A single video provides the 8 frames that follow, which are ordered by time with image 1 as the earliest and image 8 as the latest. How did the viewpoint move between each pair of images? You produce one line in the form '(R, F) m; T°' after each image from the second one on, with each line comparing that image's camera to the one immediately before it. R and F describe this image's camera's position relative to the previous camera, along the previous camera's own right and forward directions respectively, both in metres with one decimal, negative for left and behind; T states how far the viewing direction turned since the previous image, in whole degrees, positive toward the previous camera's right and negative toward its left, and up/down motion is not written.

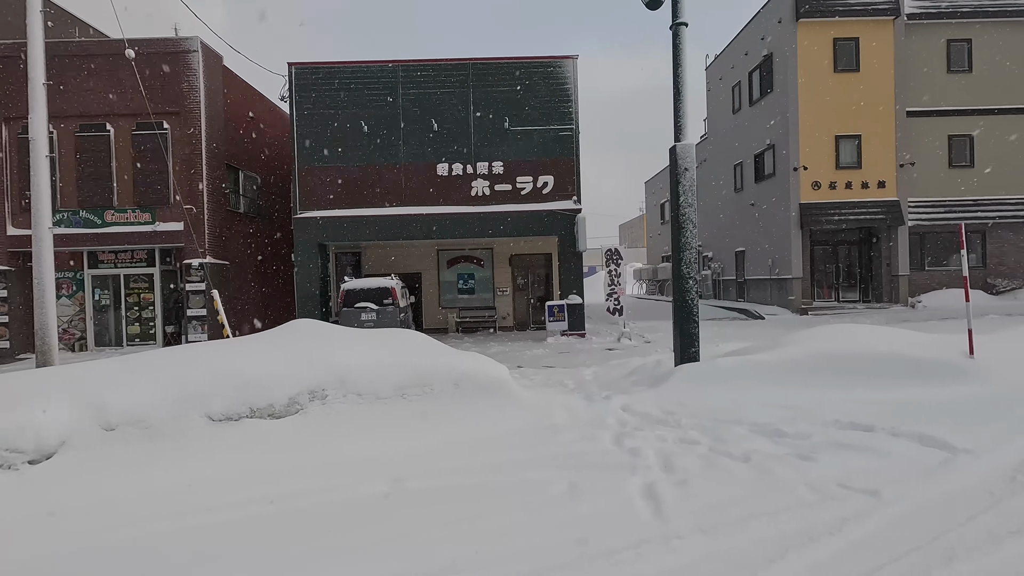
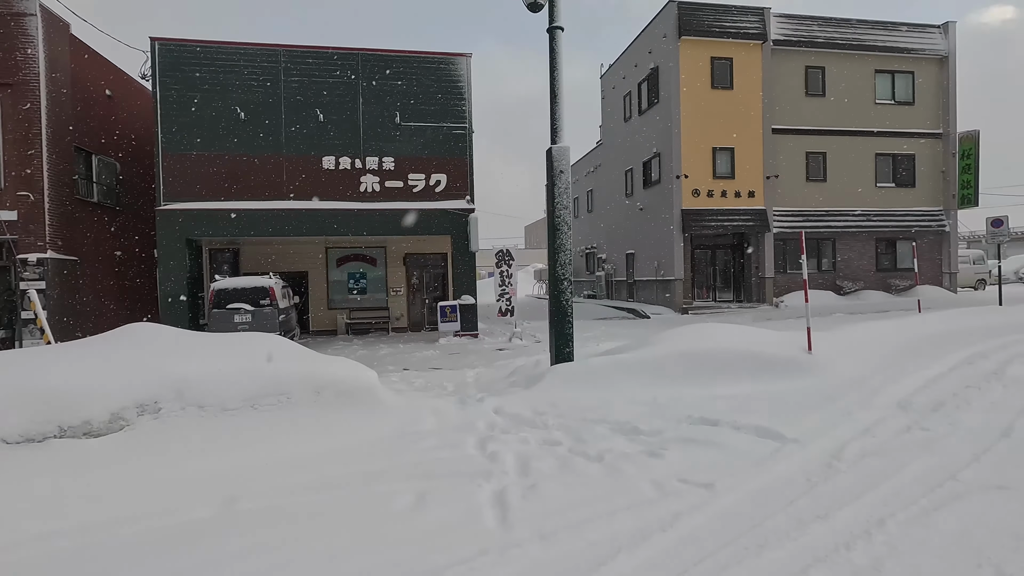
(+0.4, +0.1) m; +10°
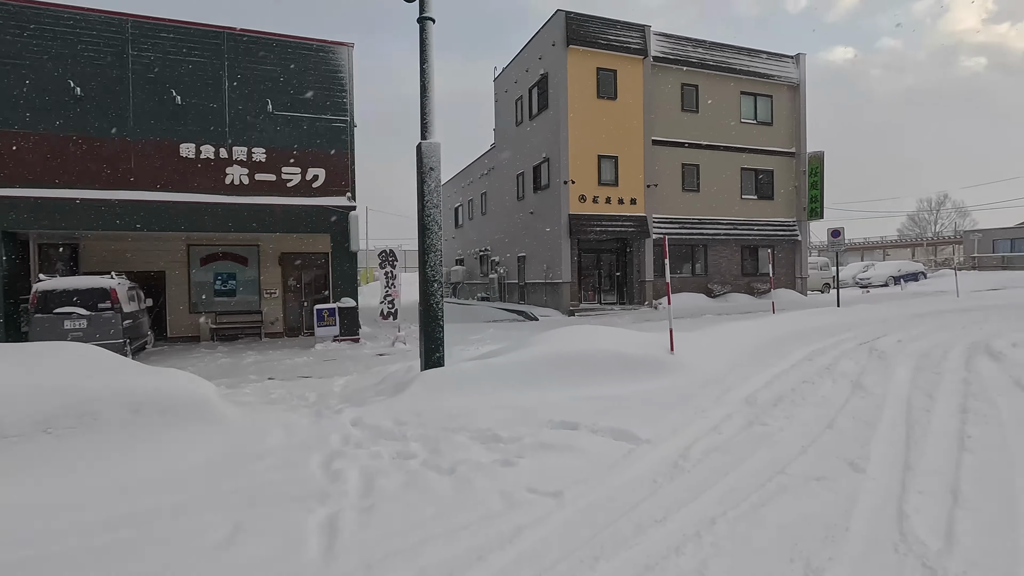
(+0.4, +0.2) m; +11°
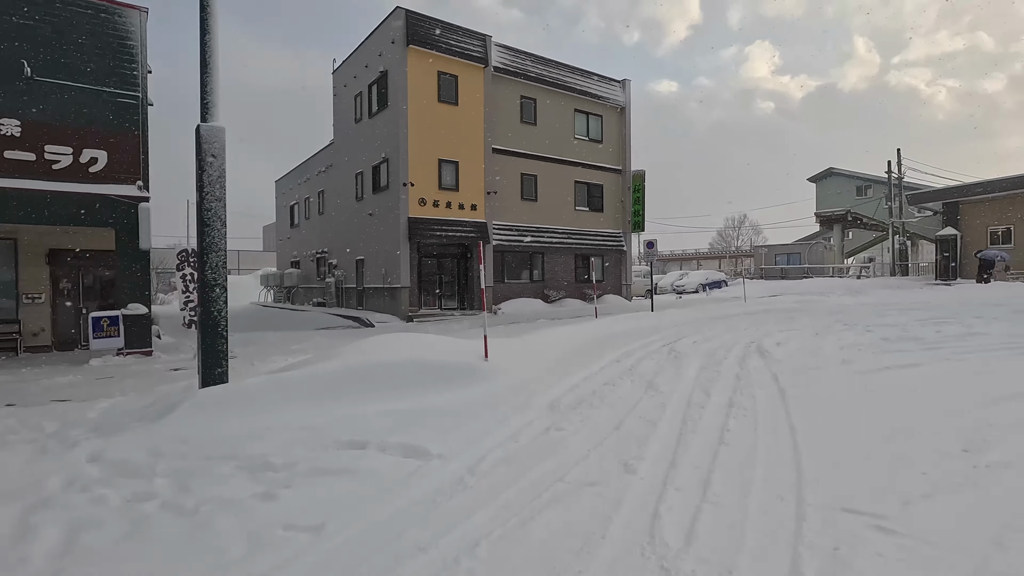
(+0.5, +0.2) m; +15°
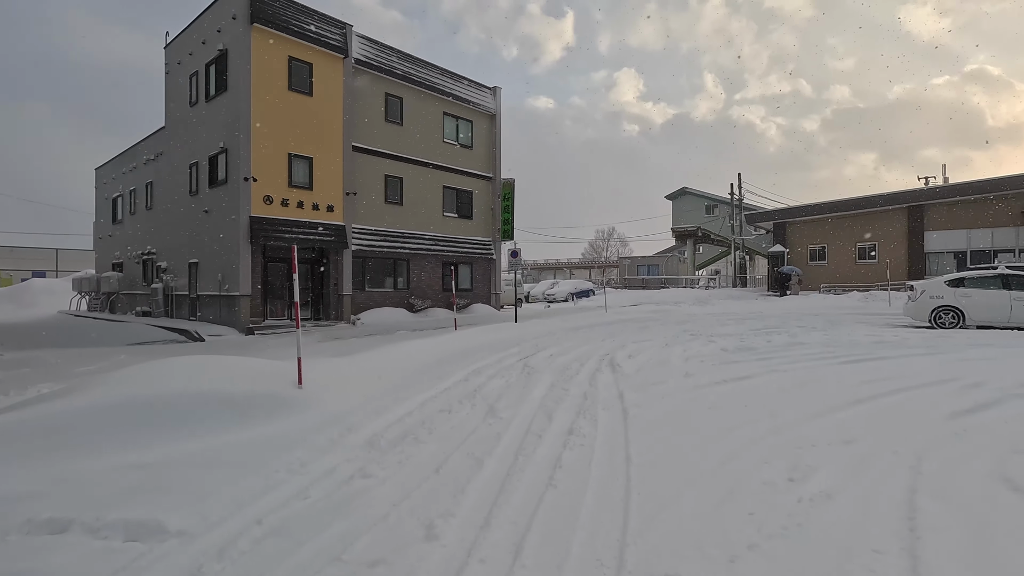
(+0.6, +0.7) m; +13°
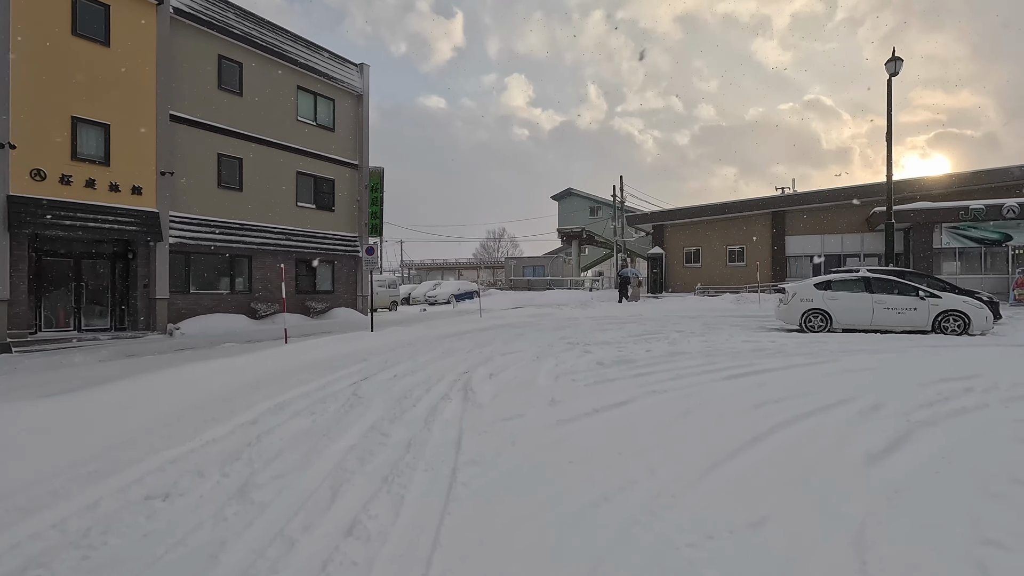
(+0.8, +1.8) m; +12°
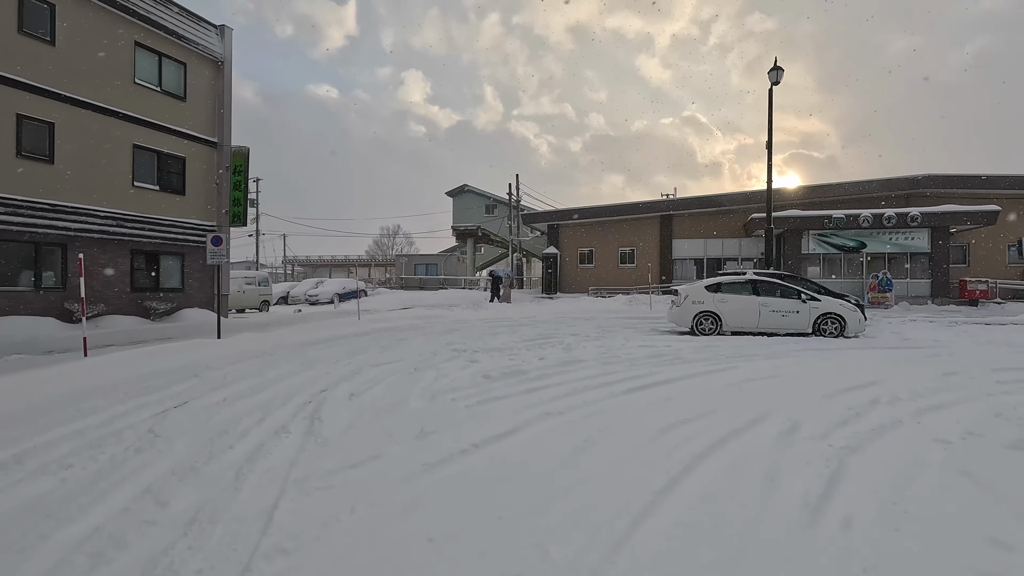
(+0.3, +1.2) m; +11°
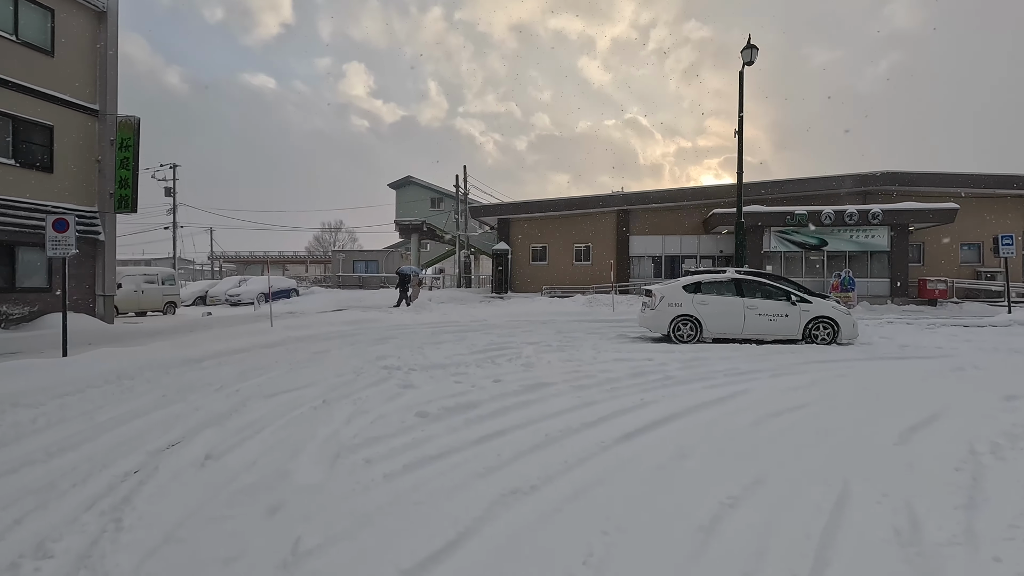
(0.0, +2.0) m; +6°
